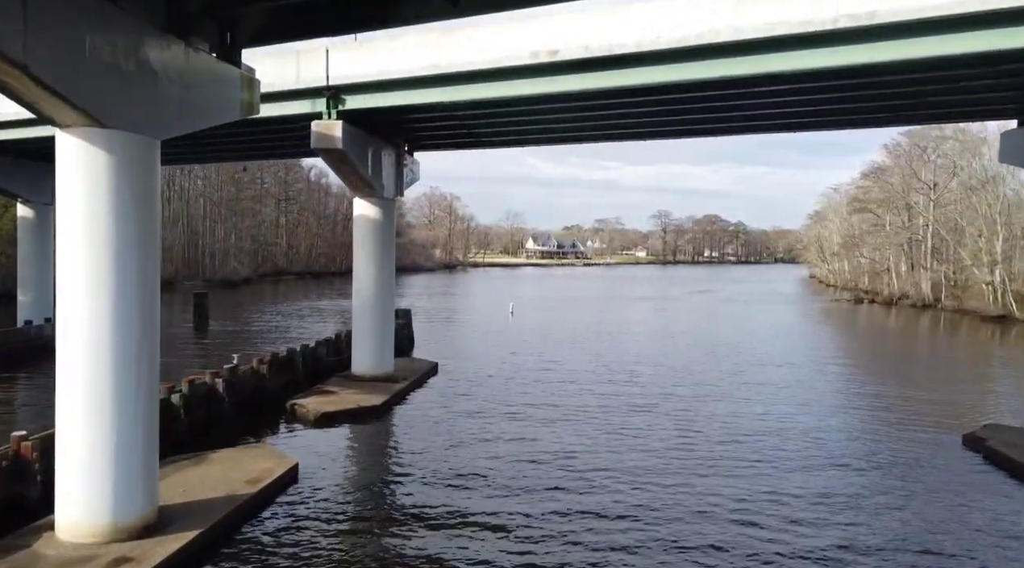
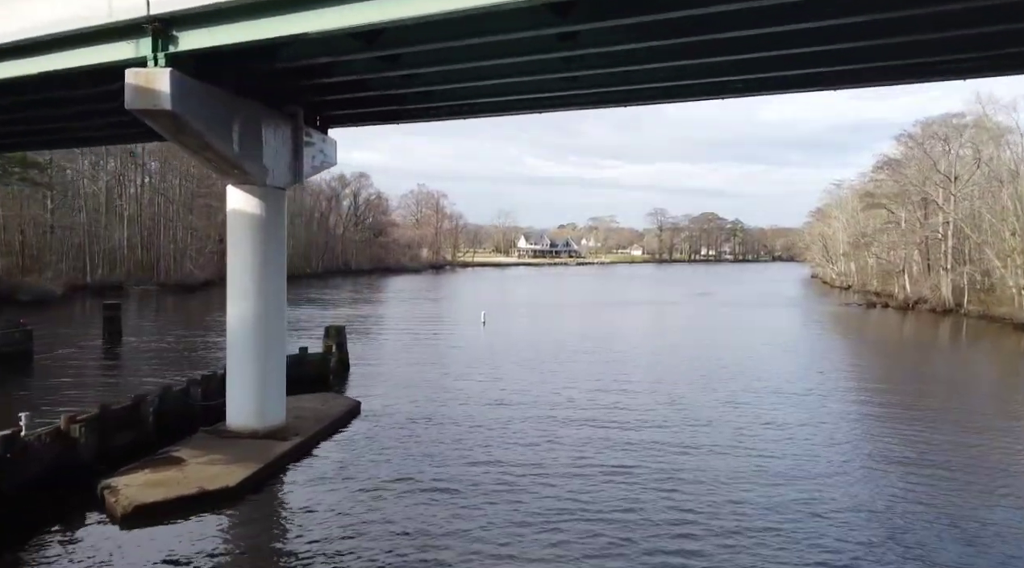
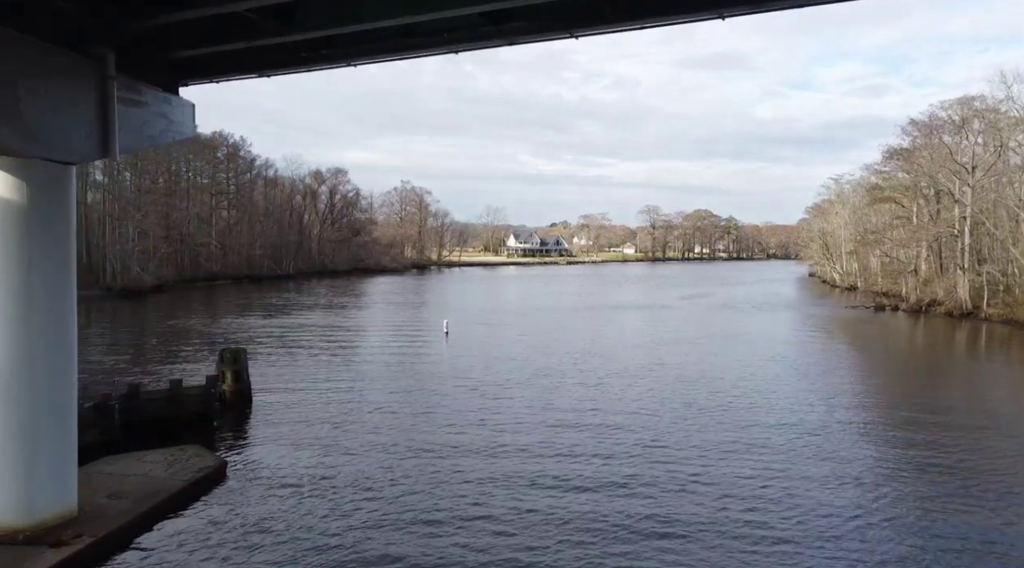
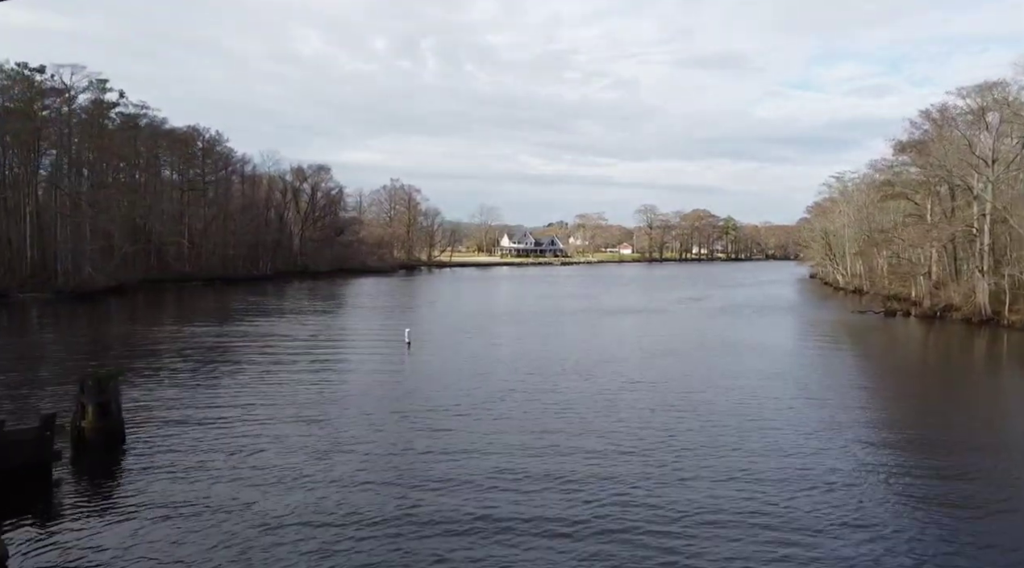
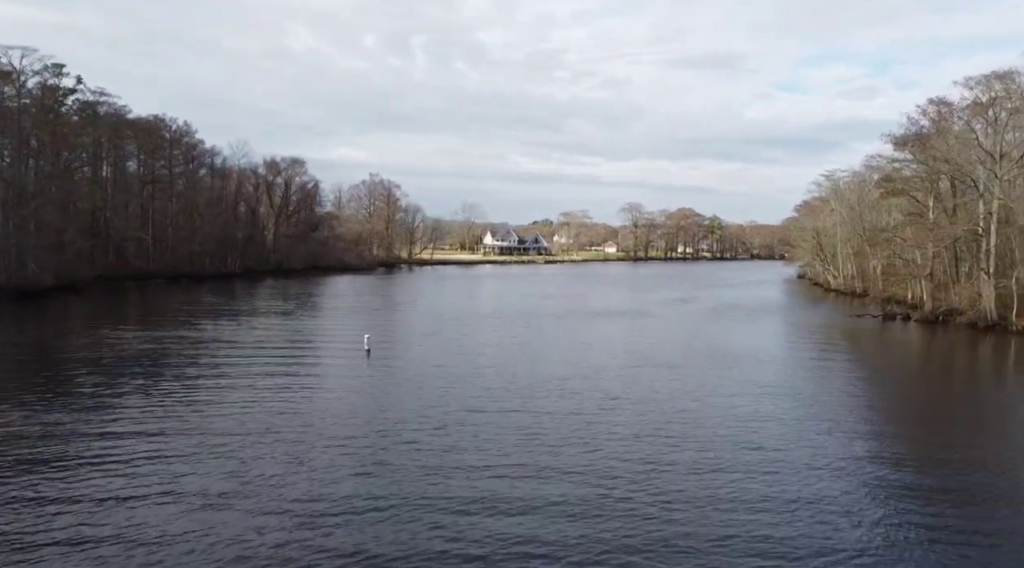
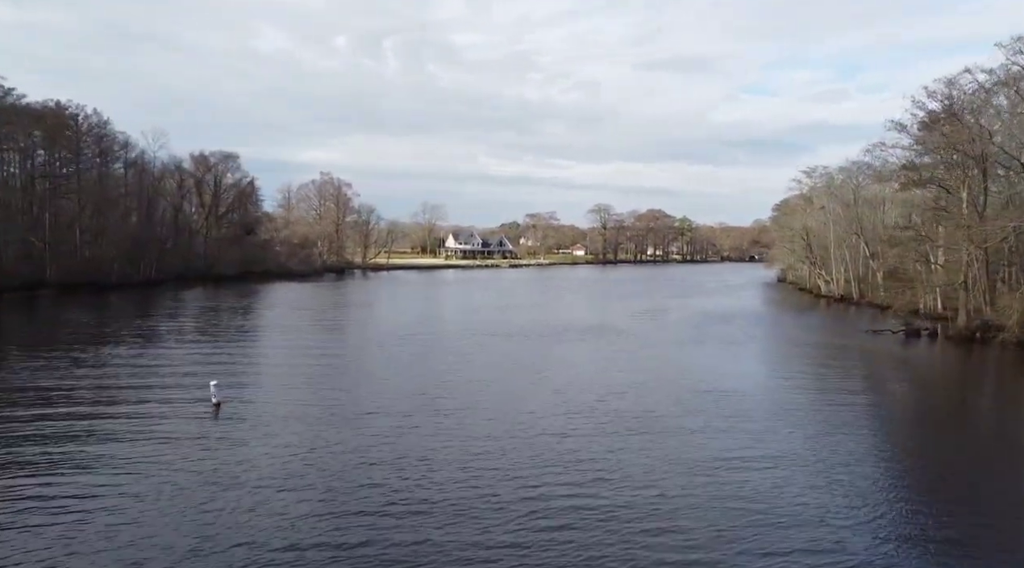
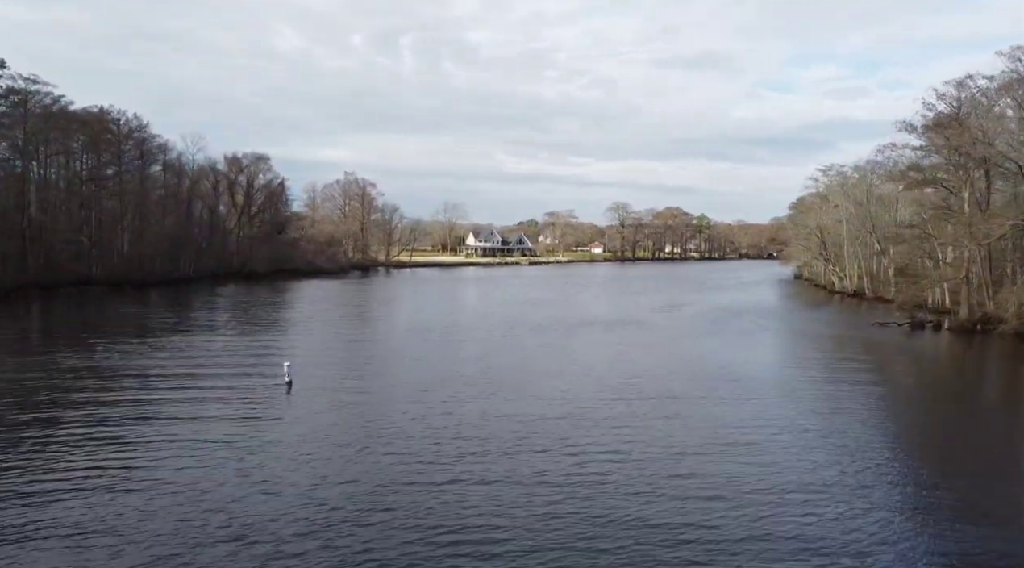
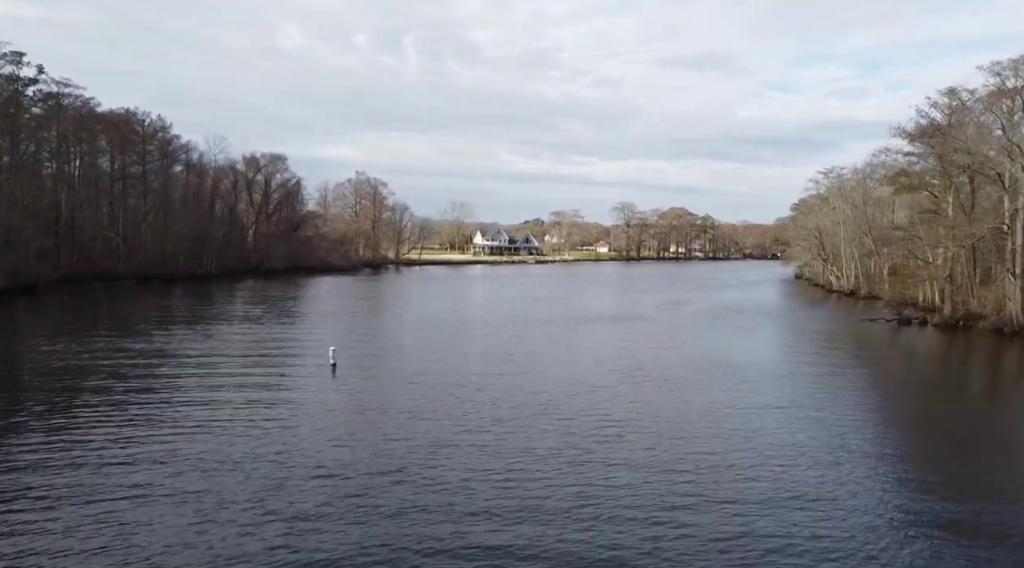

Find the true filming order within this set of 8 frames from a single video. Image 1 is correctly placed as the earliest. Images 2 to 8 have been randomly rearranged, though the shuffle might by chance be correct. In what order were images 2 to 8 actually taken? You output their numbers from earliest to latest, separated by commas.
2, 3, 4, 5, 8, 7, 6
